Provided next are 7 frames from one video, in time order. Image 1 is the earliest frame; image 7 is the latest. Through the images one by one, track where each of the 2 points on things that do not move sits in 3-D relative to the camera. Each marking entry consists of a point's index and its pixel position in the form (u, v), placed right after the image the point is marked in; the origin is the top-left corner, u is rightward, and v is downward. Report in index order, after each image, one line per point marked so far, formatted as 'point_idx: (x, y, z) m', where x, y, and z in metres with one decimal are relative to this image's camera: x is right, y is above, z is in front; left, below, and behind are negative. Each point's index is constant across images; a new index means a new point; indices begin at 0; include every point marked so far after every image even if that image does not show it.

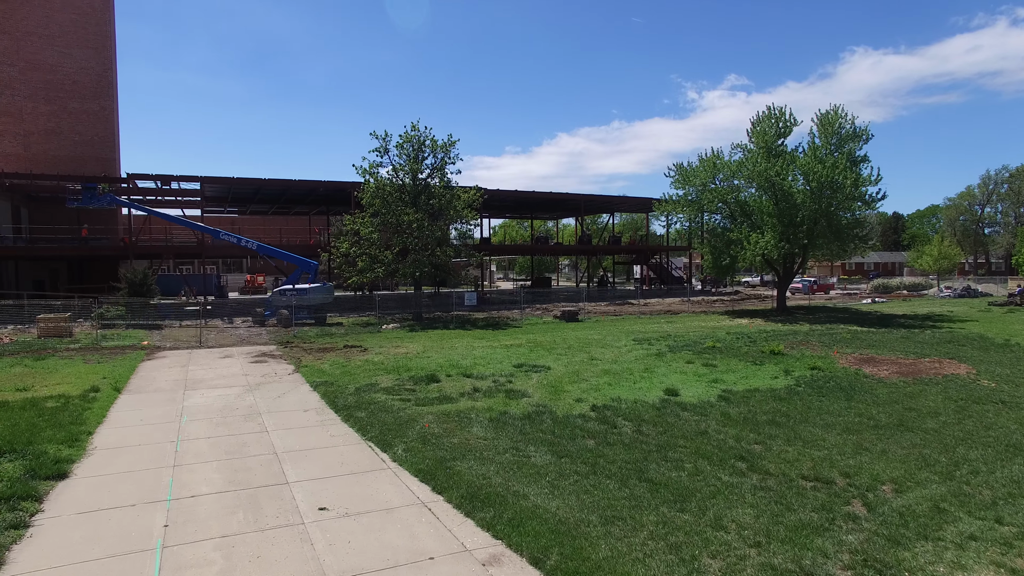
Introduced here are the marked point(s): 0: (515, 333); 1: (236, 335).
0: (+0.1, -1.2, +16.6) m
1: (-7.6, -1.3, +17.8) m
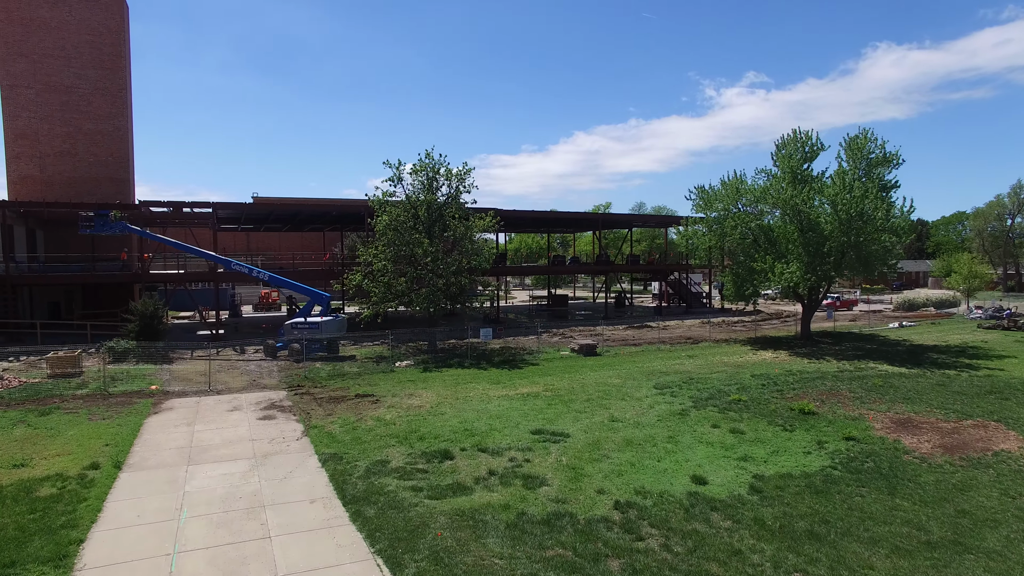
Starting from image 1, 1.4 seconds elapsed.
0: (+0.5, -2.3, +16.1) m
1: (-7.2, -2.3, +17.4) m
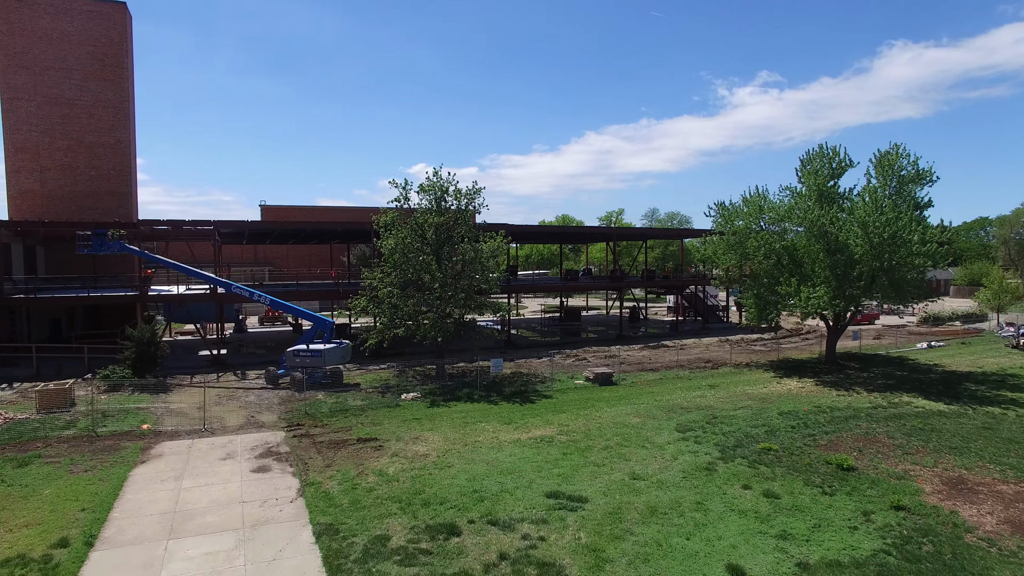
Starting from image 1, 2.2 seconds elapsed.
0: (+0.8, -3.0, +15.1) m
1: (-6.9, -3.1, +16.6) m
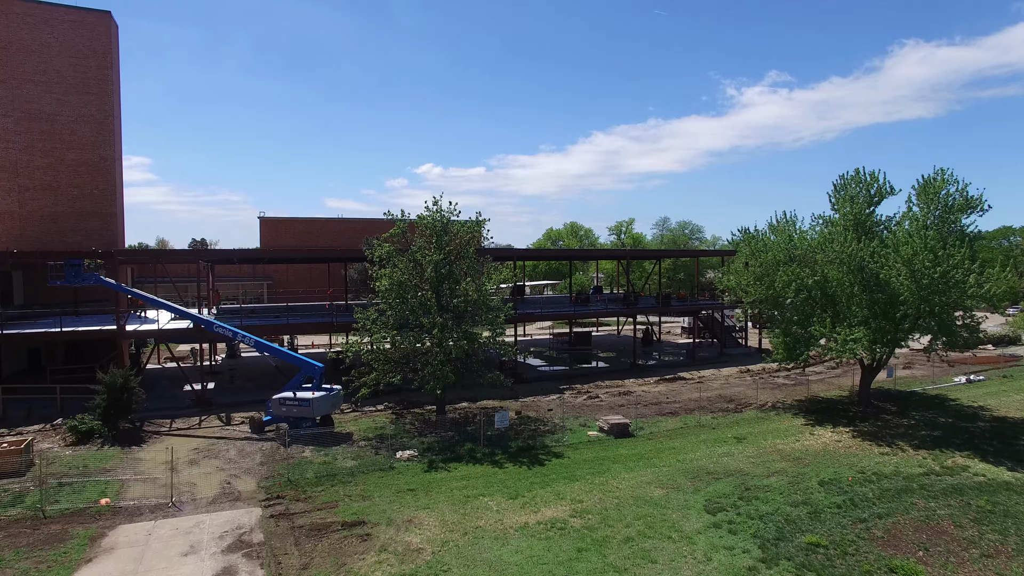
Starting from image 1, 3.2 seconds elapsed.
0: (+0.9, -4.2, +13.4) m
1: (-6.7, -4.2, +15.0) m
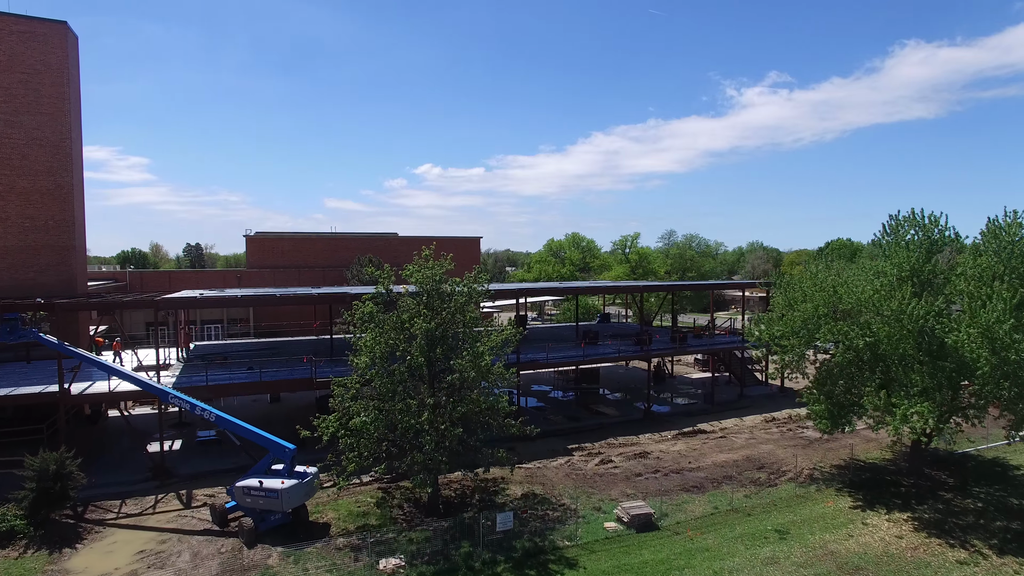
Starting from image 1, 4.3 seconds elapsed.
0: (+1.0, -5.7, +10.8) m
1: (-6.6, -5.8, +12.4) m
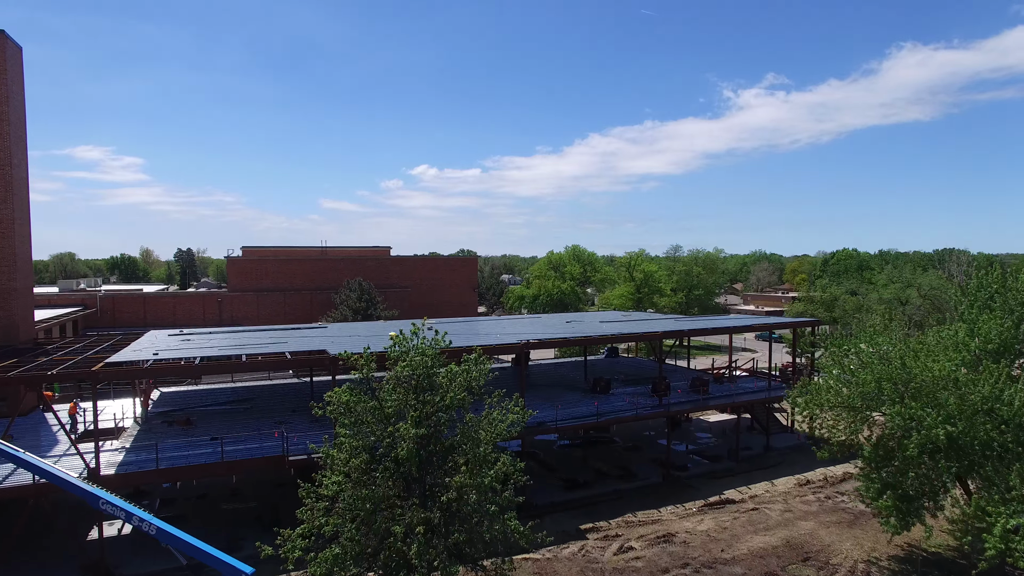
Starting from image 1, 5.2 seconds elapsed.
0: (+1.2, -7.4, +7.9) m
1: (-6.5, -7.4, +9.5) m
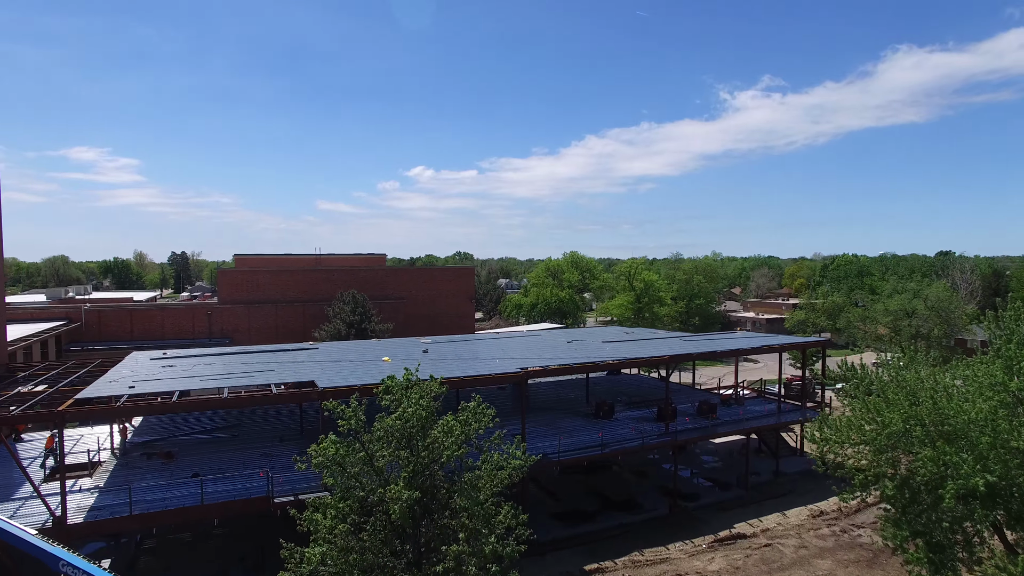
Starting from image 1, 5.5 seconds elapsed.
0: (+1.3, -8.1, +6.9) m
1: (-6.4, -8.1, +8.4) m
